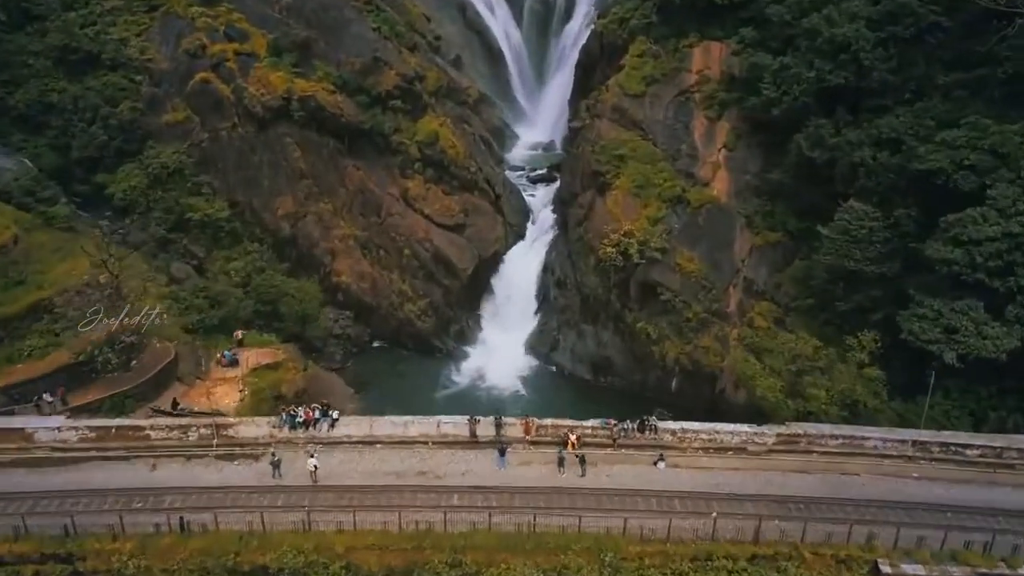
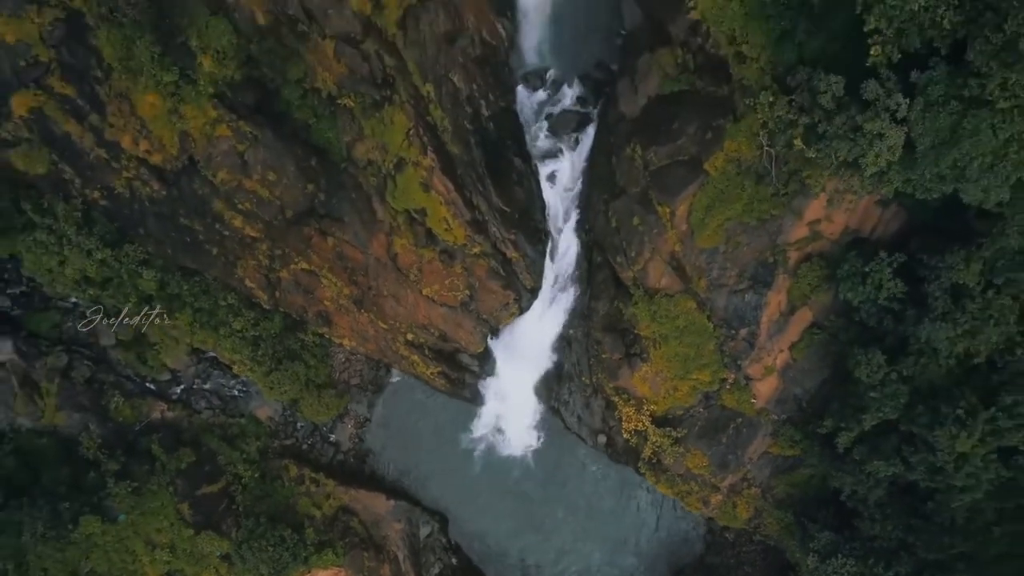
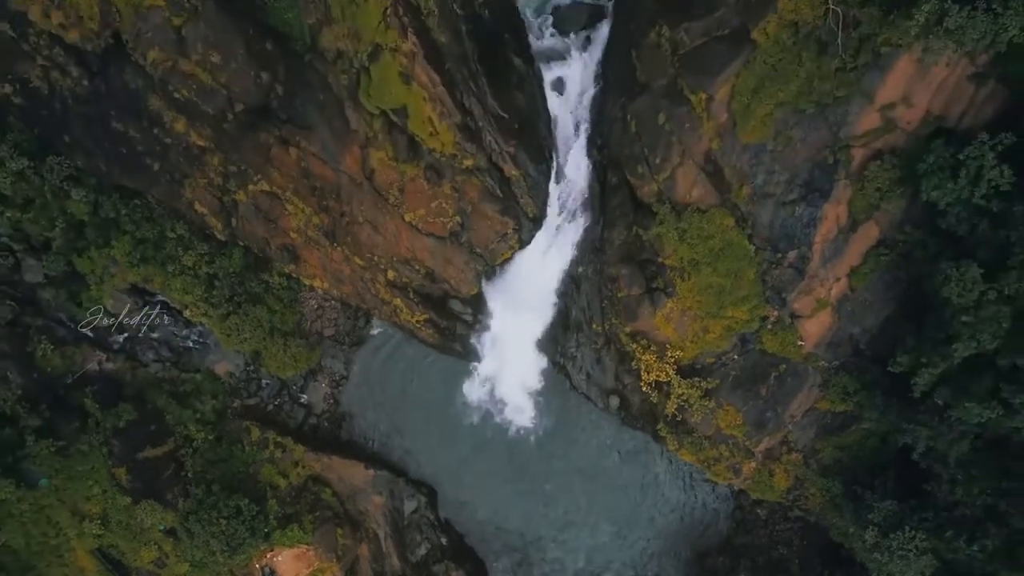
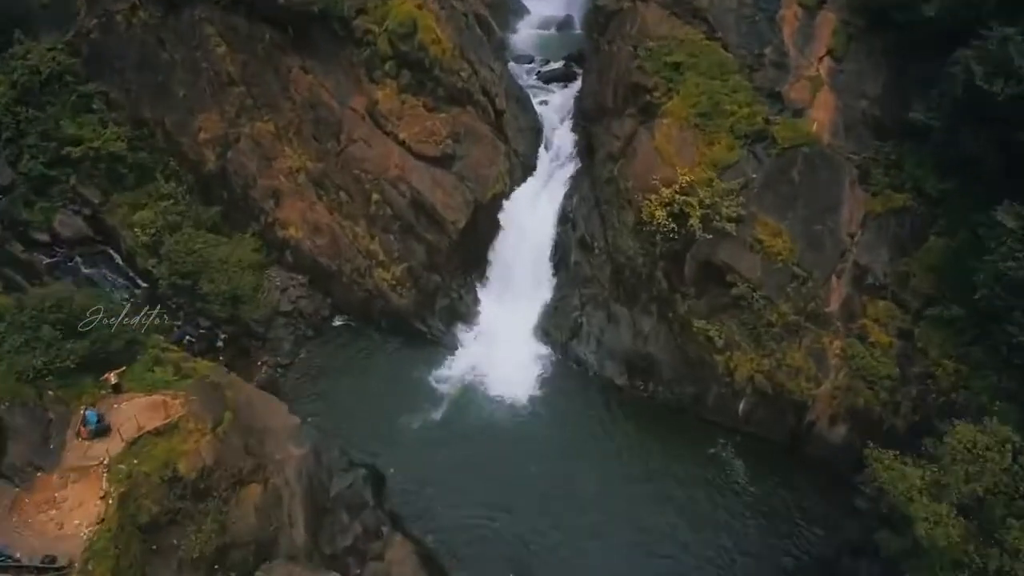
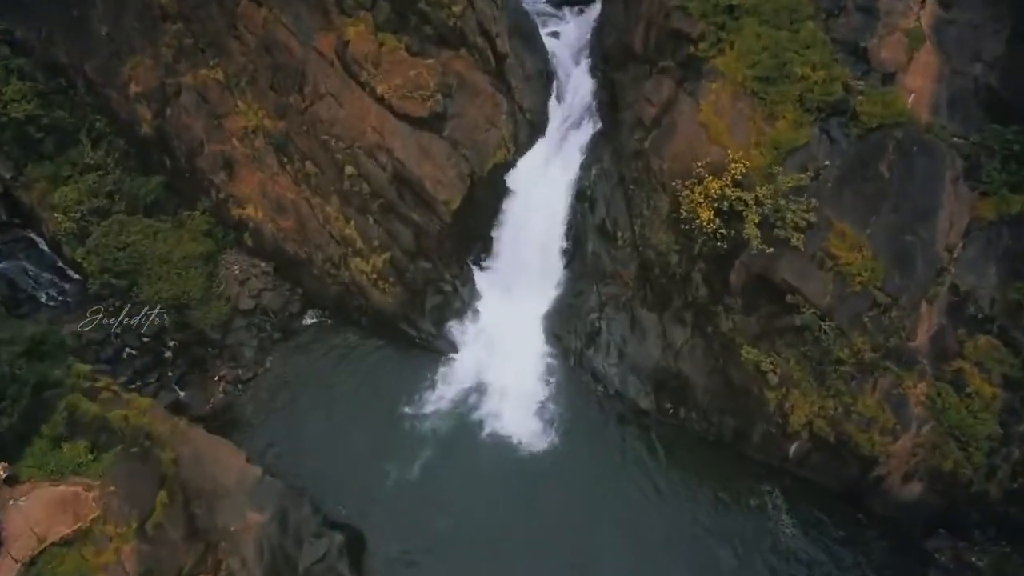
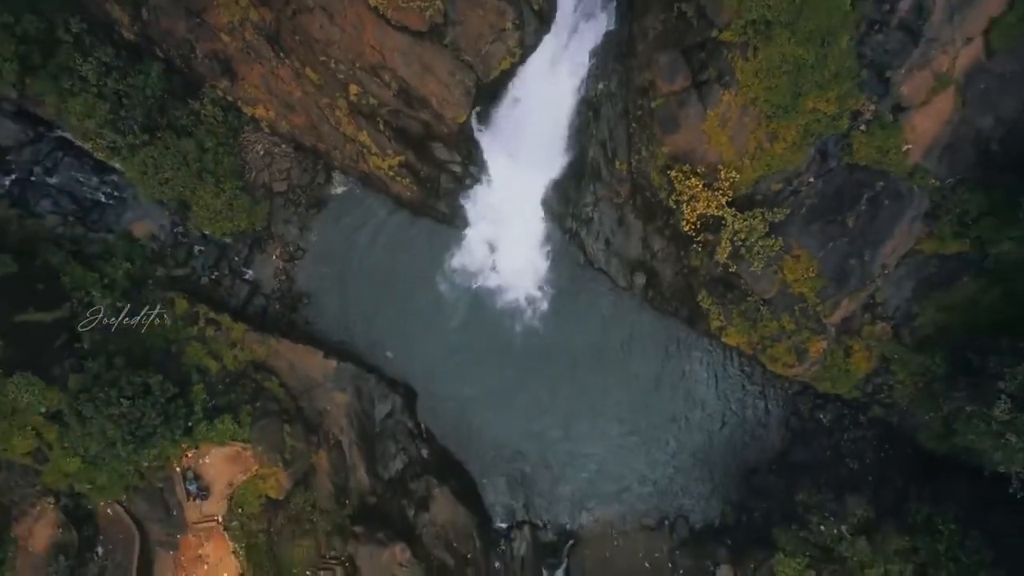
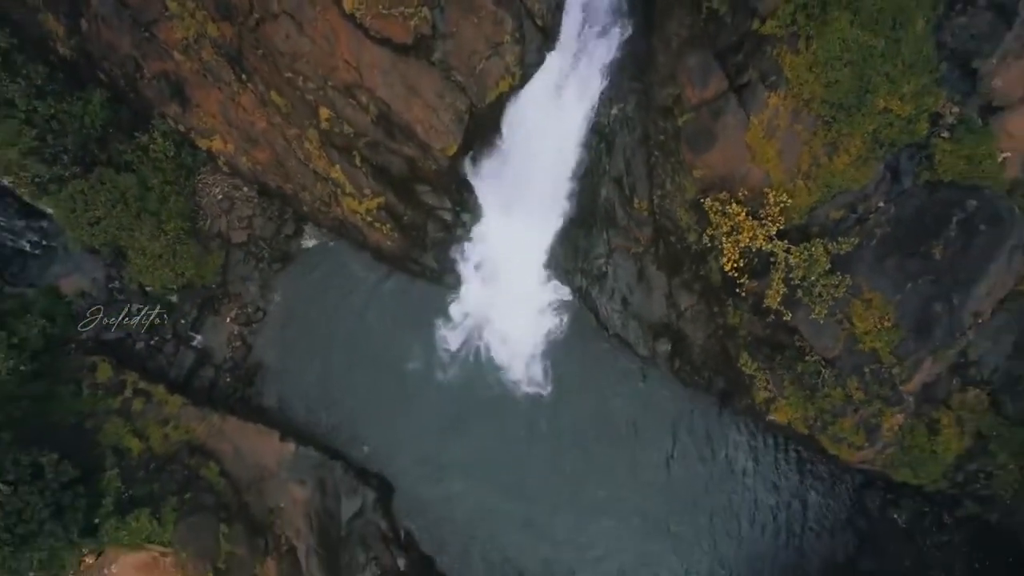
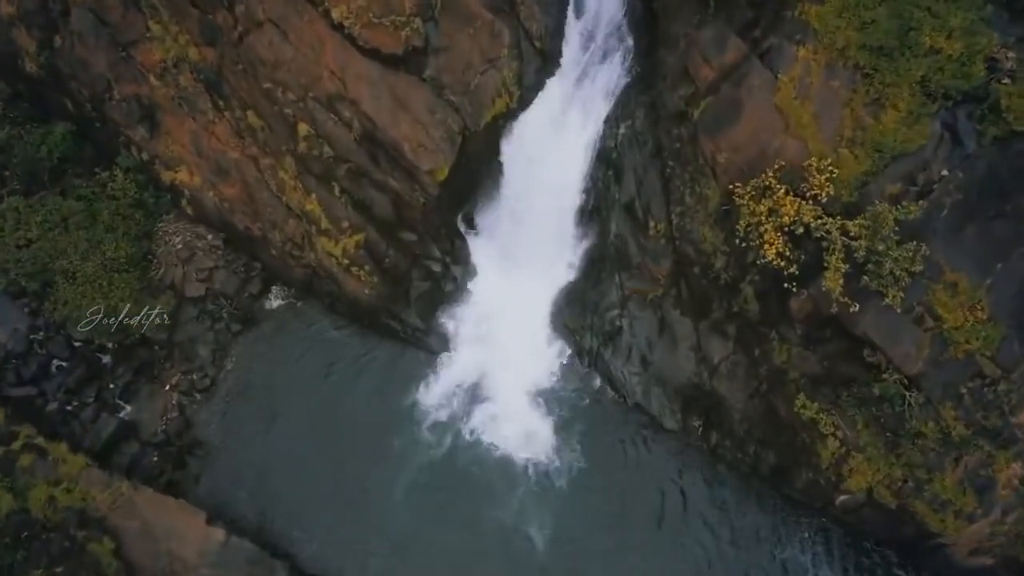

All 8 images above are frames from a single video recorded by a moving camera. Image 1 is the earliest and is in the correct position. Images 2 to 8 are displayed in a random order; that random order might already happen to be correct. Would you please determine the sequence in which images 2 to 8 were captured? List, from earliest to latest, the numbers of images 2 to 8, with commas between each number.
4, 5, 8, 7, 6, 3, 2
